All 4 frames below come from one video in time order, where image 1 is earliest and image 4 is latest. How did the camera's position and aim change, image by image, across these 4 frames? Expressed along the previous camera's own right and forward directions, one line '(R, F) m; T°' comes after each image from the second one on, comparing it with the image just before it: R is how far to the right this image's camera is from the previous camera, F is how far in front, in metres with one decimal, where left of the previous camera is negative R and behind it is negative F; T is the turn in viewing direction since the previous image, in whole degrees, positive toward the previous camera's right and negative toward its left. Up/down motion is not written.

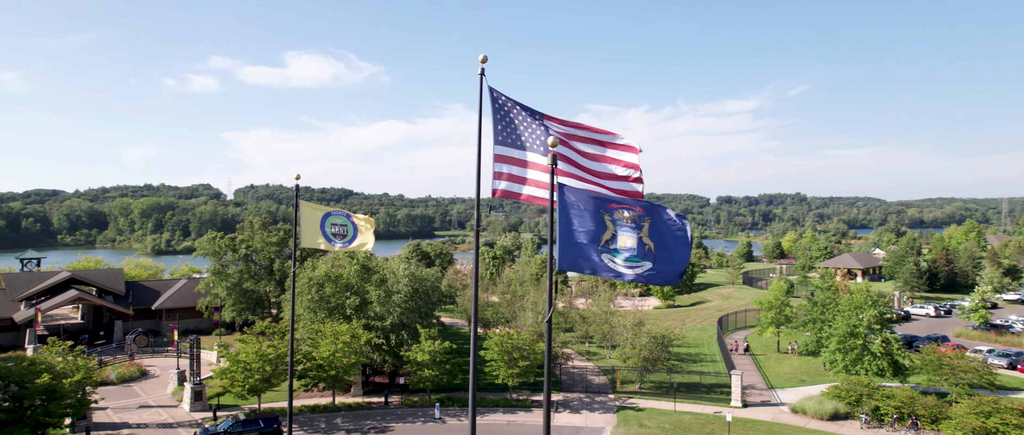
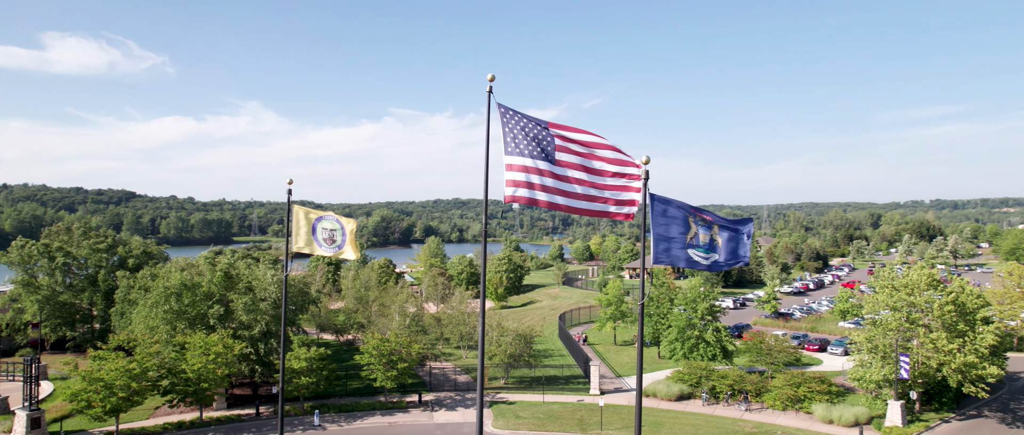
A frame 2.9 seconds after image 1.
(-3.3, -0.8) m; +16°
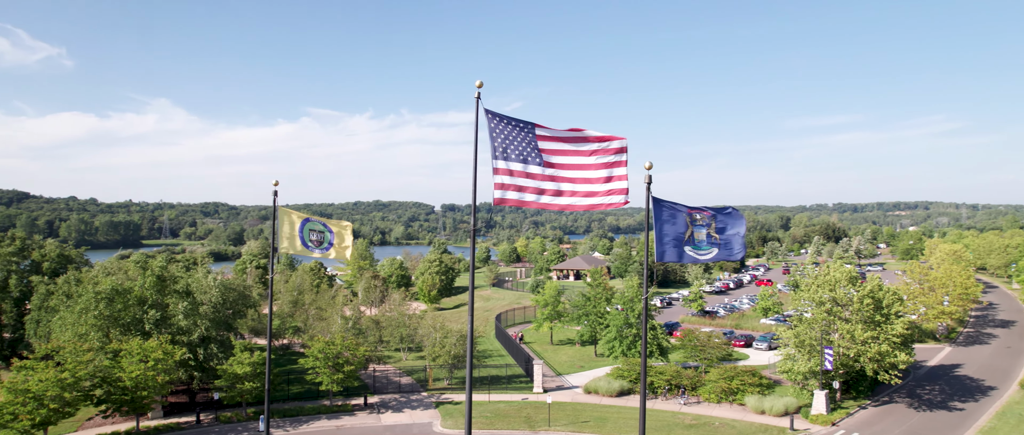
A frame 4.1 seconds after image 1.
(-1.1, -0.4) m; +6°
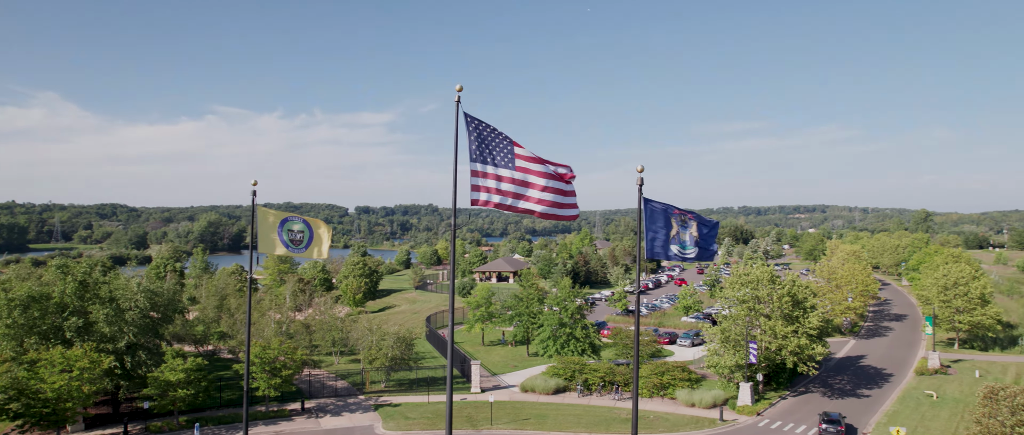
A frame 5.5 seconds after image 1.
(-1.1, -0.4) m; +7°
